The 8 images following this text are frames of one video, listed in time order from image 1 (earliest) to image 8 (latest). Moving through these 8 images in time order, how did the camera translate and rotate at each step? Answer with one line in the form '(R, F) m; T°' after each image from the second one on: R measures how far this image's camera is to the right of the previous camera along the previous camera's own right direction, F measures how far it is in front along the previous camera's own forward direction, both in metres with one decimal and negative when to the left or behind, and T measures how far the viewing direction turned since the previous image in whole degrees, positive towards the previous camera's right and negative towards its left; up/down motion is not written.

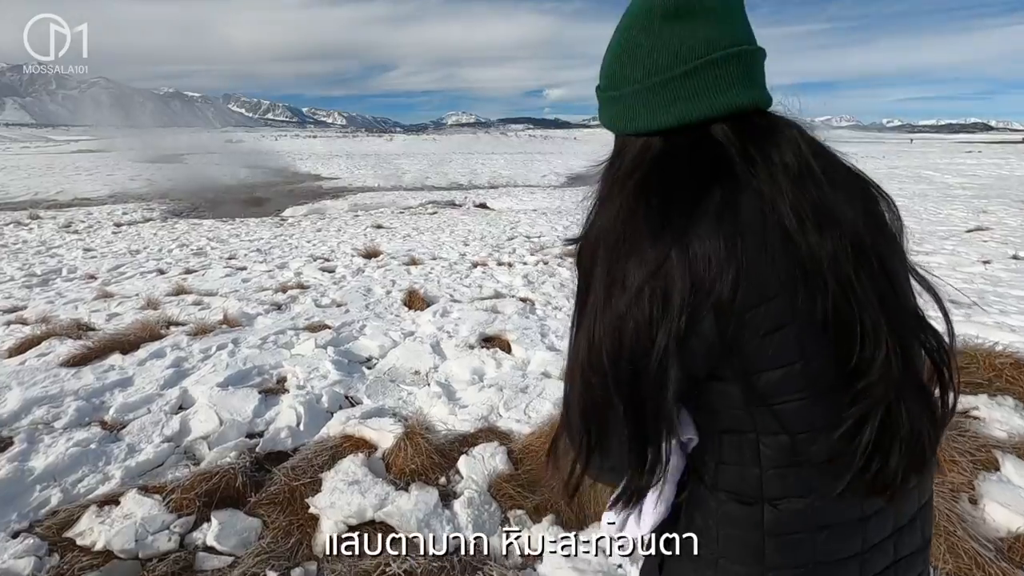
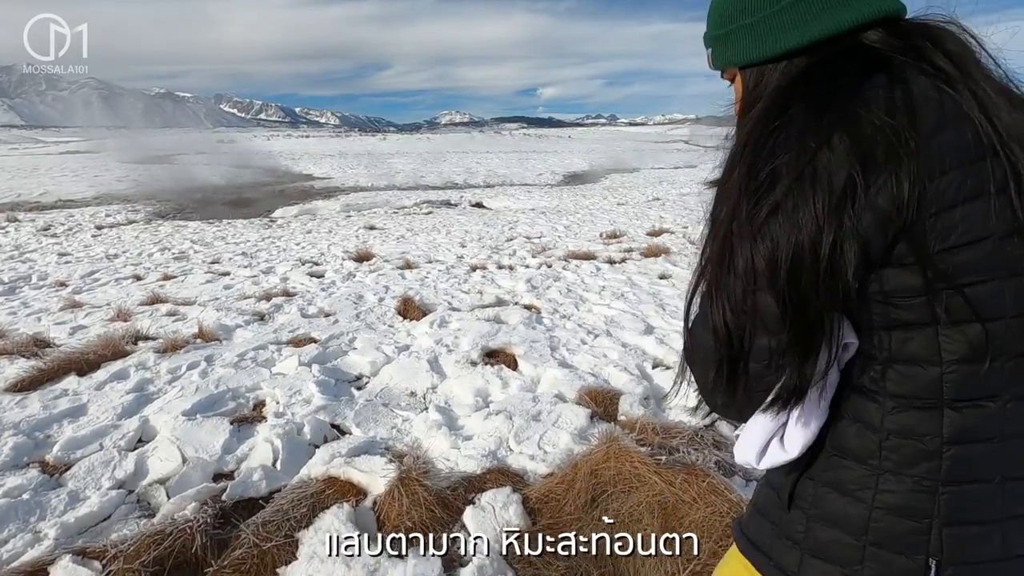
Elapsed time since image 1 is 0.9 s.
(-0.1, +0.5) m; +1°
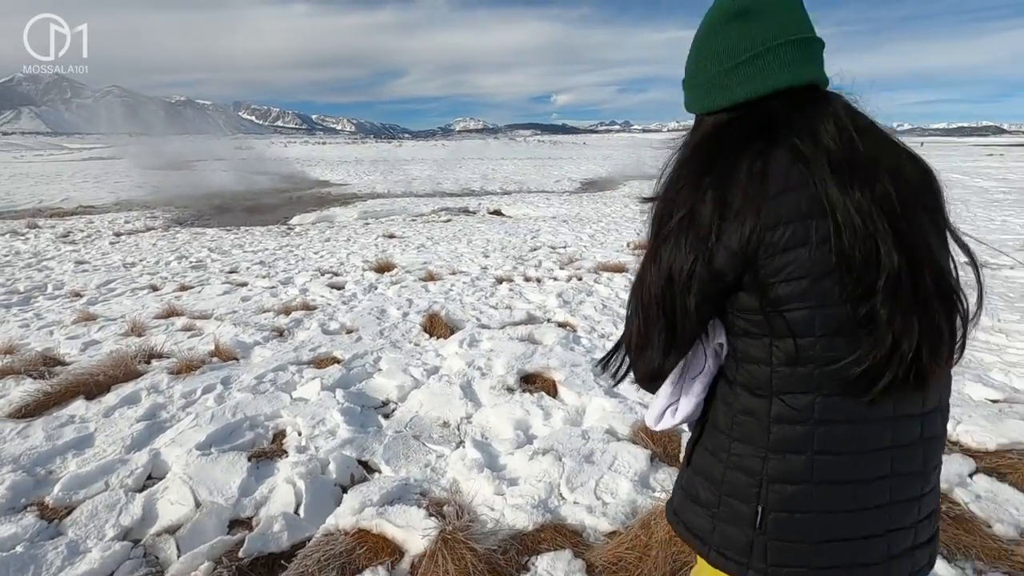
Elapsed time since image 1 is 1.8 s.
(-0.2, +0.4) m; -1°
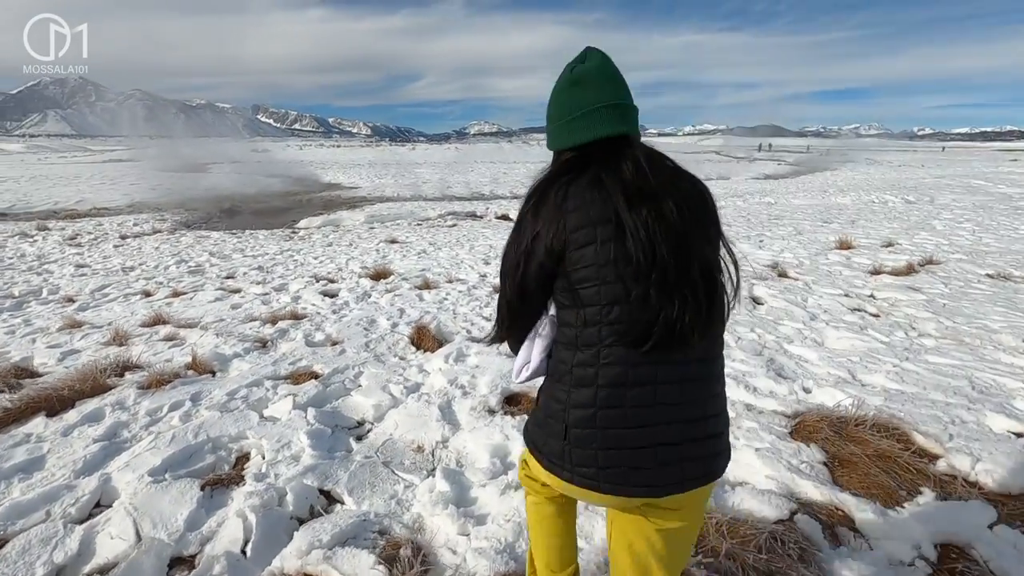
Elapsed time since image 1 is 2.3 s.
(+0.2, +0.2) m; -1°
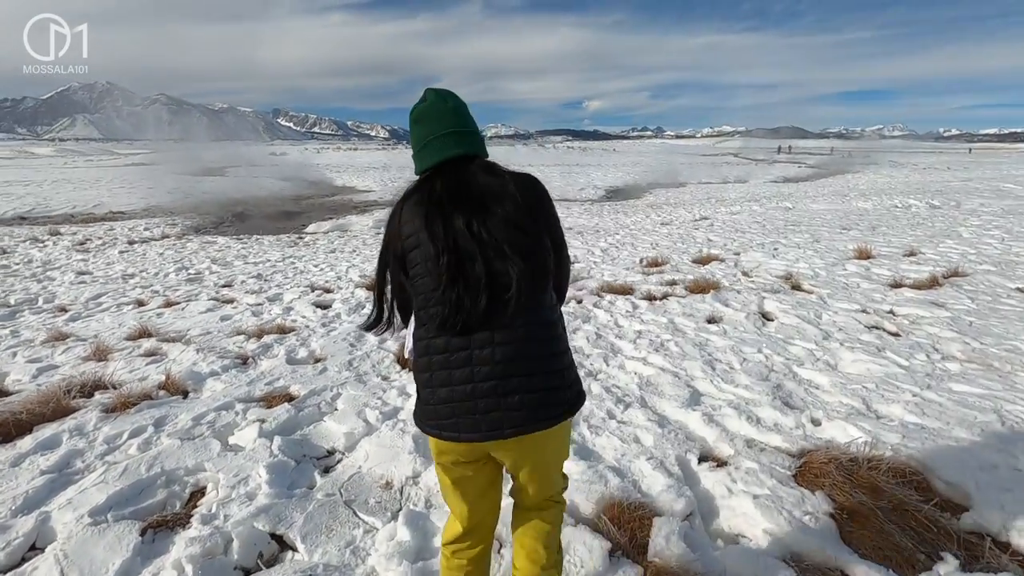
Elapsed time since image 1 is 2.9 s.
(+0.2, +0.3) m; -2°
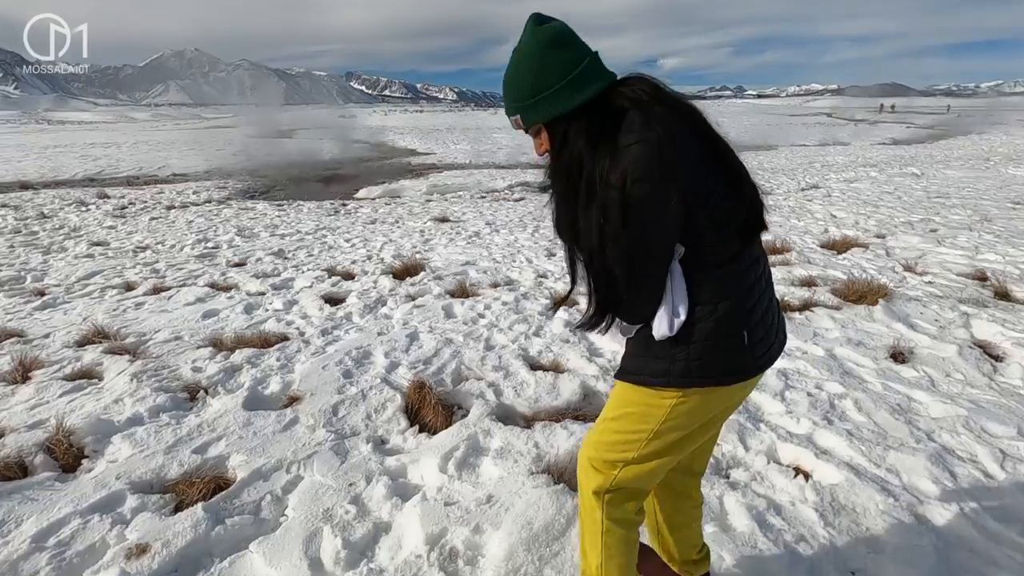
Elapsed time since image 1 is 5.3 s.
(-0.1, +2.0) m; -7°
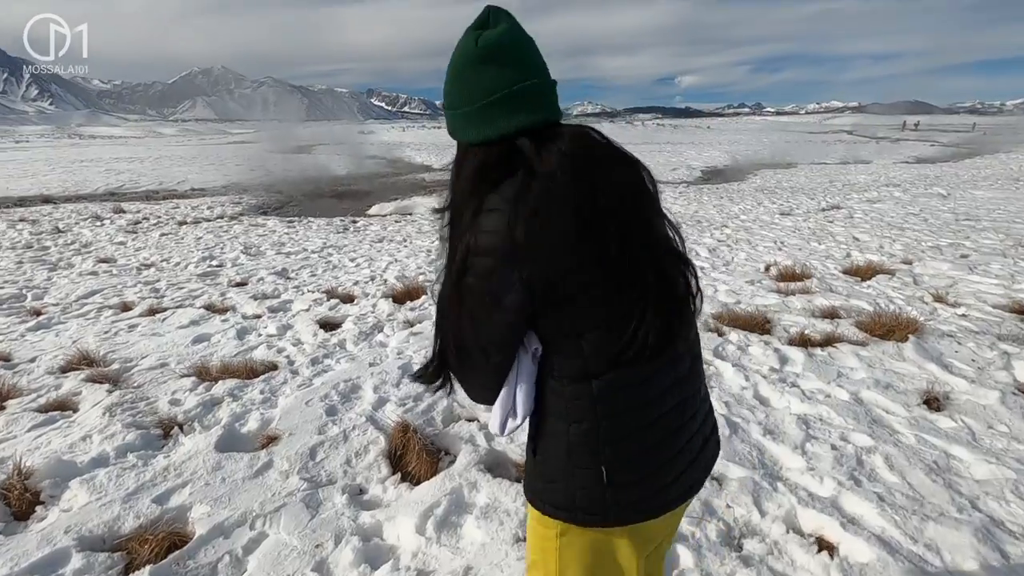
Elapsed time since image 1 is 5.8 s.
(+0.1, +0.3) m; -2°
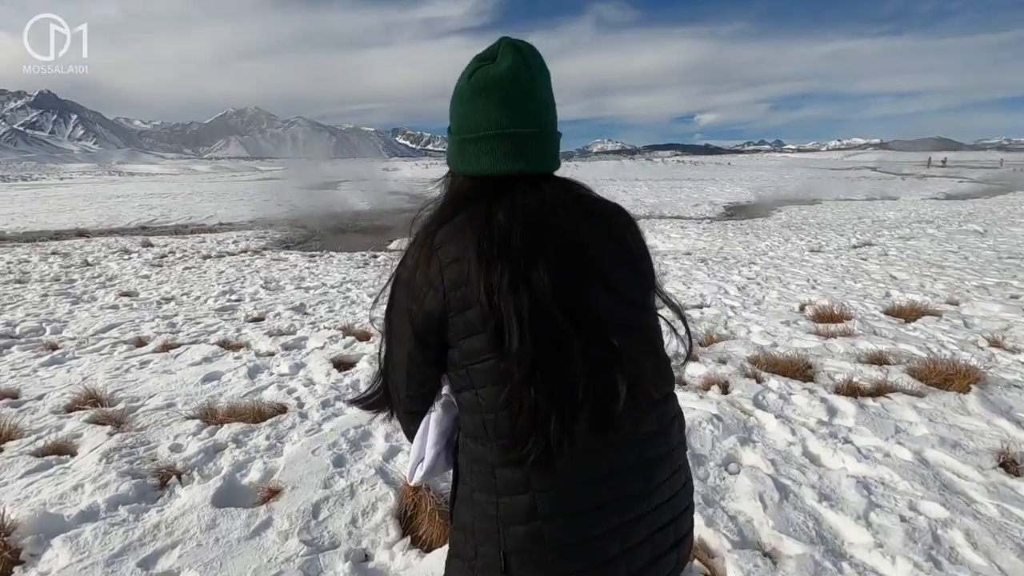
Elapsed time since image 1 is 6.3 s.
(0.0, +0.2) m; -2°
